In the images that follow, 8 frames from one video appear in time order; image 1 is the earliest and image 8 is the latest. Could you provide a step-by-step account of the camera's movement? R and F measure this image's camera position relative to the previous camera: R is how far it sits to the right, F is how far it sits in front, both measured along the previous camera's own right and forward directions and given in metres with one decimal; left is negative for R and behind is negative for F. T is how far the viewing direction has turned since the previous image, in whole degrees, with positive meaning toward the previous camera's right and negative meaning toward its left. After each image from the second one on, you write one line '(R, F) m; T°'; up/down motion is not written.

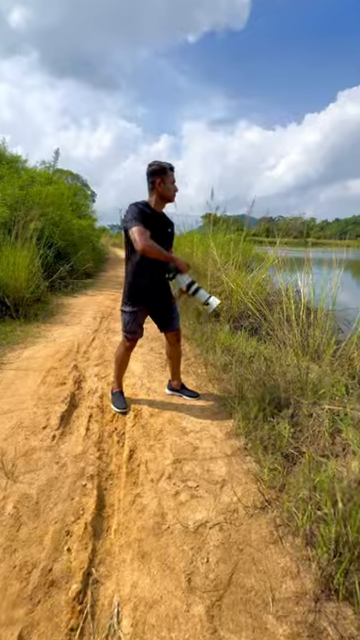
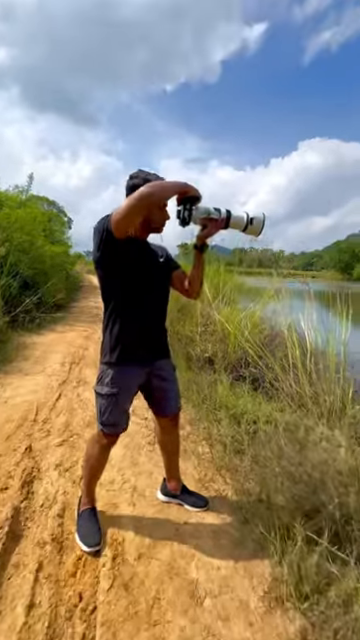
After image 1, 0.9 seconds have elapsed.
(-0.1, +0.7) m; +4°
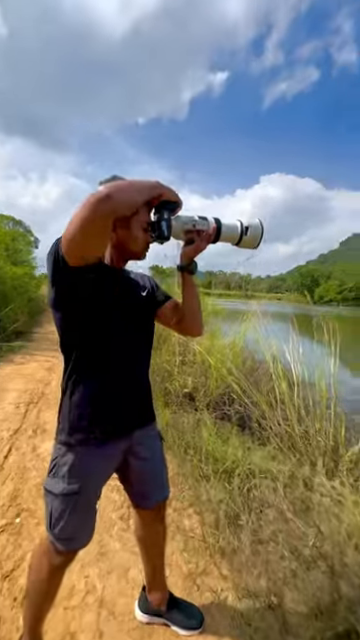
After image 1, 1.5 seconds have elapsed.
(-0.1, +0.4) m; +5°
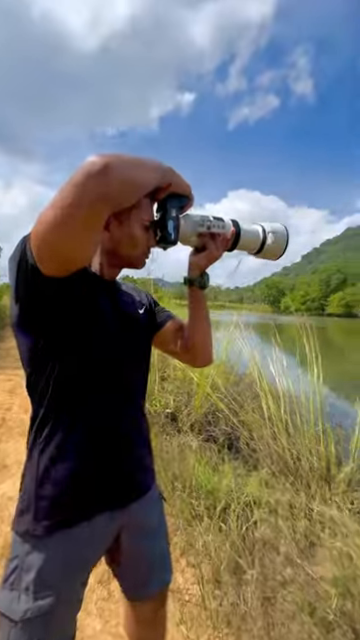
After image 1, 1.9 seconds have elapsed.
(-0.1, +0.3) m; +5°
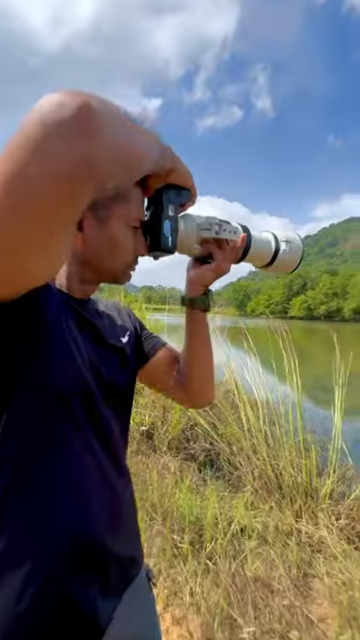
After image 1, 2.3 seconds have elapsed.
(-0.1, +0.2) m; +5°
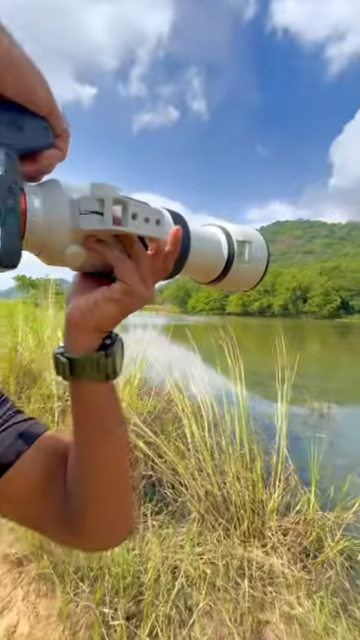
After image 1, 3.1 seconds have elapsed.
(+0.1, +0.3) m; +10°
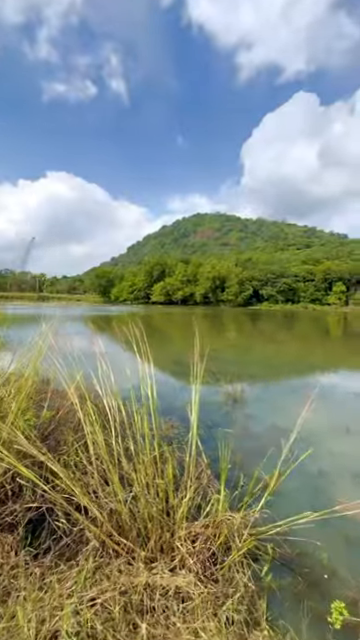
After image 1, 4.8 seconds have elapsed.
(+0.2, +0.3) m; +14°
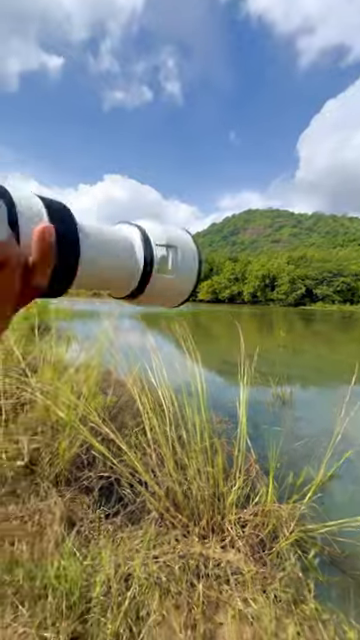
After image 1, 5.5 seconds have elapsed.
(-0.1, -0.2) m; -8°
